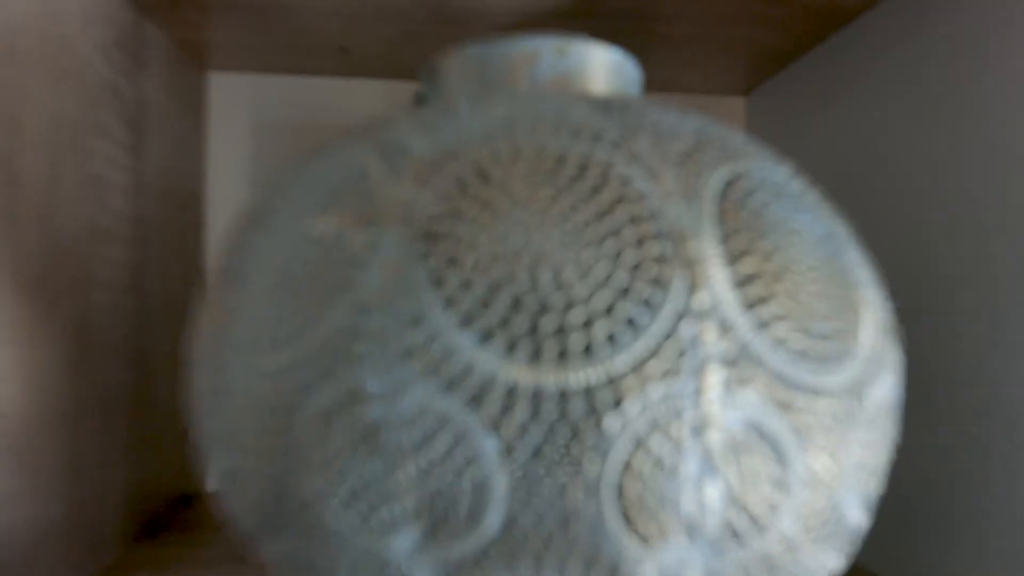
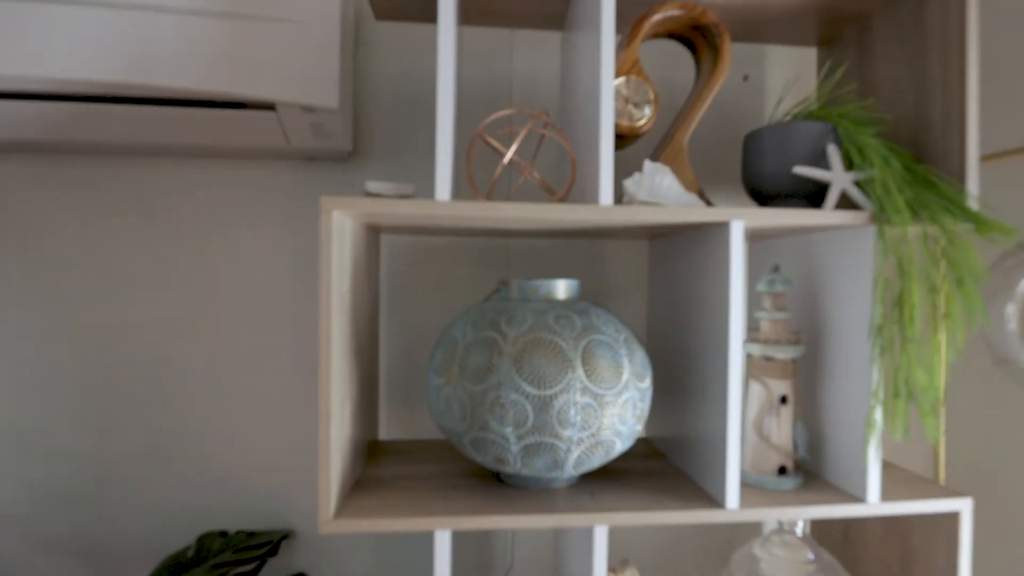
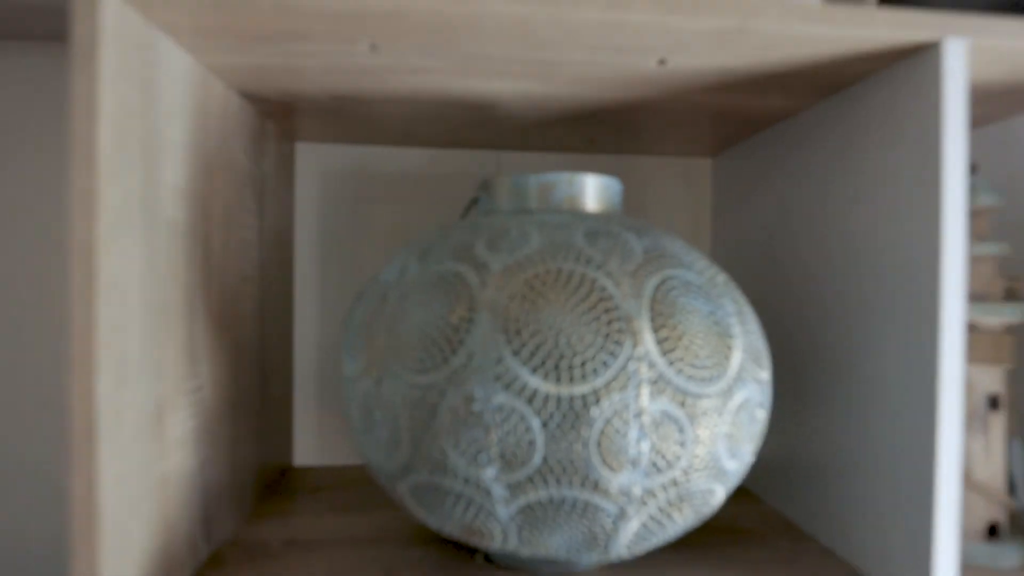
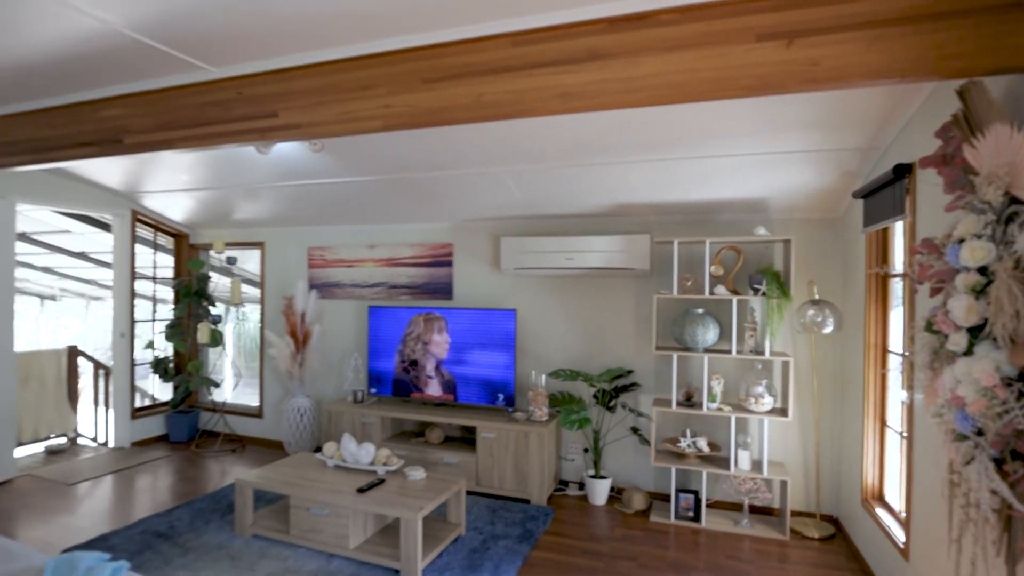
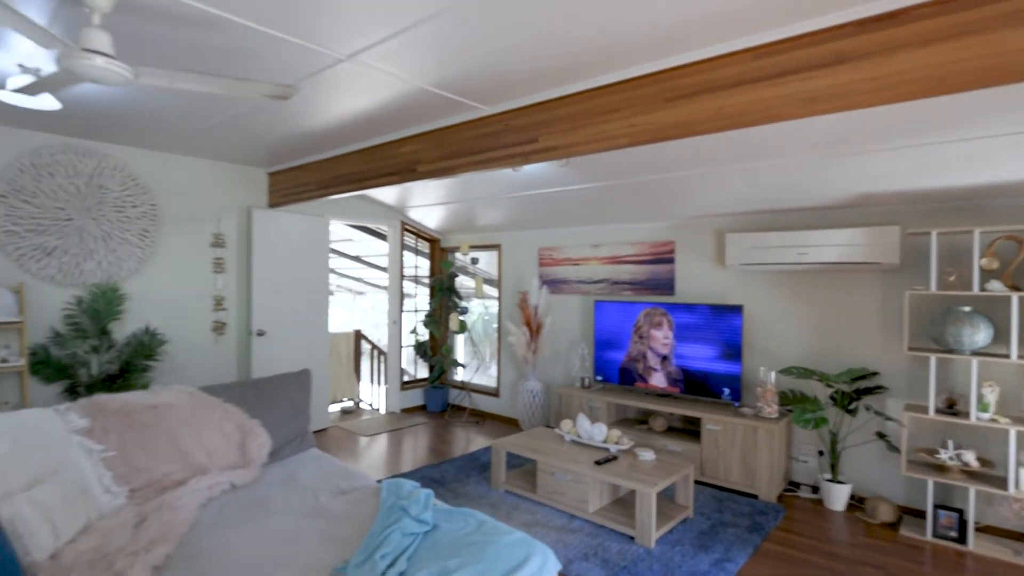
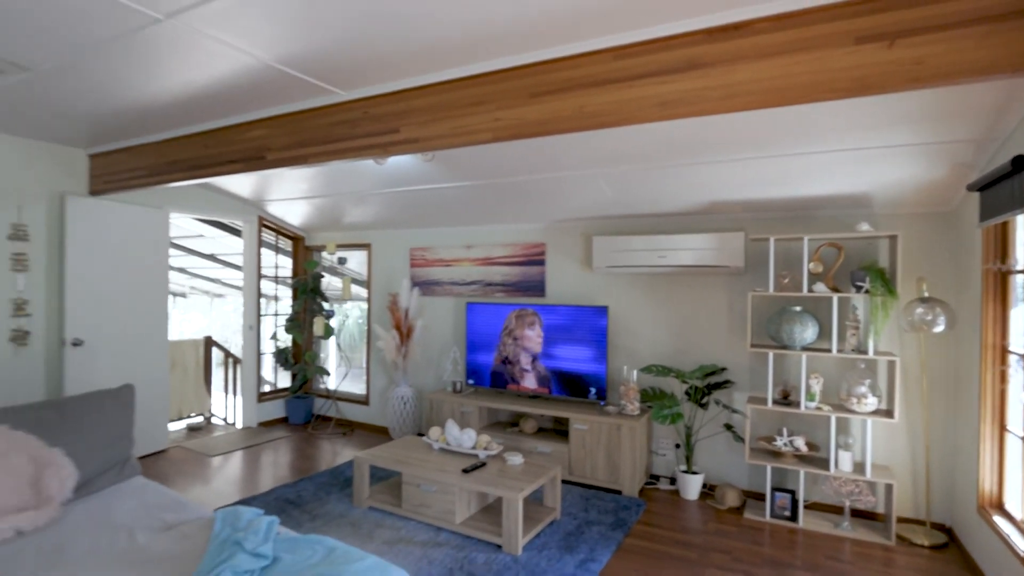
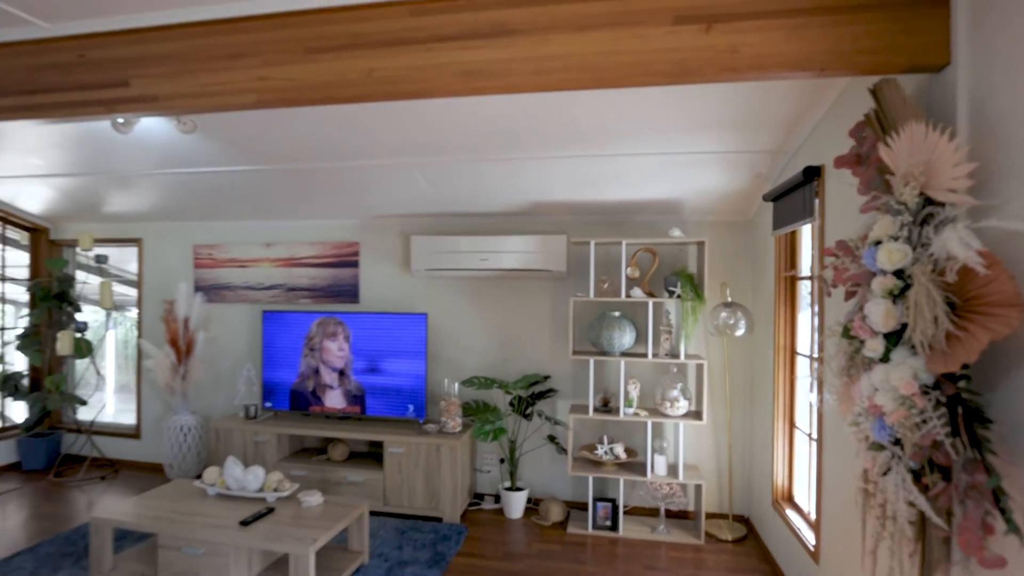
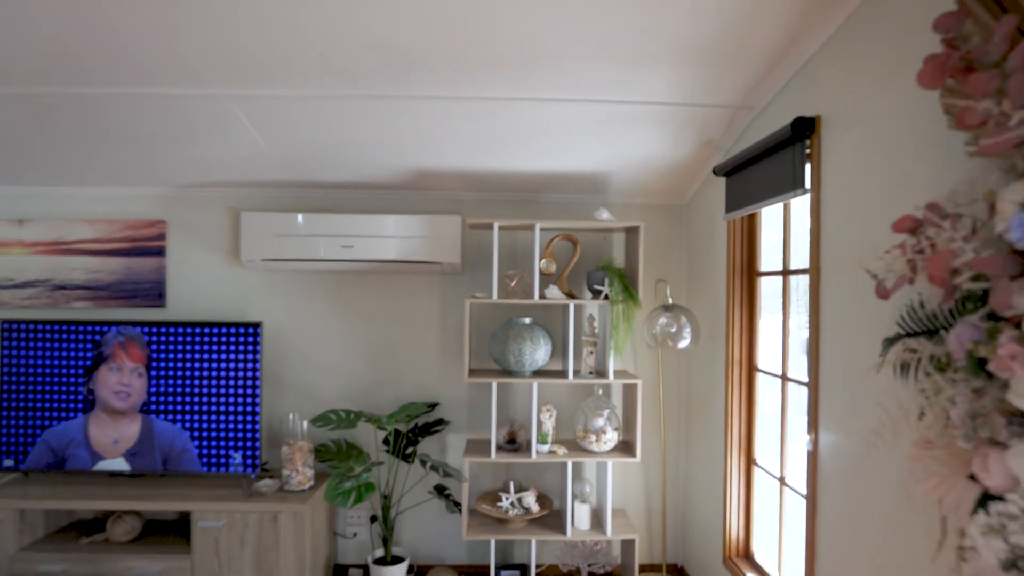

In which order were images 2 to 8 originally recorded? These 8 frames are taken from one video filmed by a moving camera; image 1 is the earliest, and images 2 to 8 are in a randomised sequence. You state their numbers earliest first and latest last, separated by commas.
3, 2, 8, 7, 4, 6, 5
